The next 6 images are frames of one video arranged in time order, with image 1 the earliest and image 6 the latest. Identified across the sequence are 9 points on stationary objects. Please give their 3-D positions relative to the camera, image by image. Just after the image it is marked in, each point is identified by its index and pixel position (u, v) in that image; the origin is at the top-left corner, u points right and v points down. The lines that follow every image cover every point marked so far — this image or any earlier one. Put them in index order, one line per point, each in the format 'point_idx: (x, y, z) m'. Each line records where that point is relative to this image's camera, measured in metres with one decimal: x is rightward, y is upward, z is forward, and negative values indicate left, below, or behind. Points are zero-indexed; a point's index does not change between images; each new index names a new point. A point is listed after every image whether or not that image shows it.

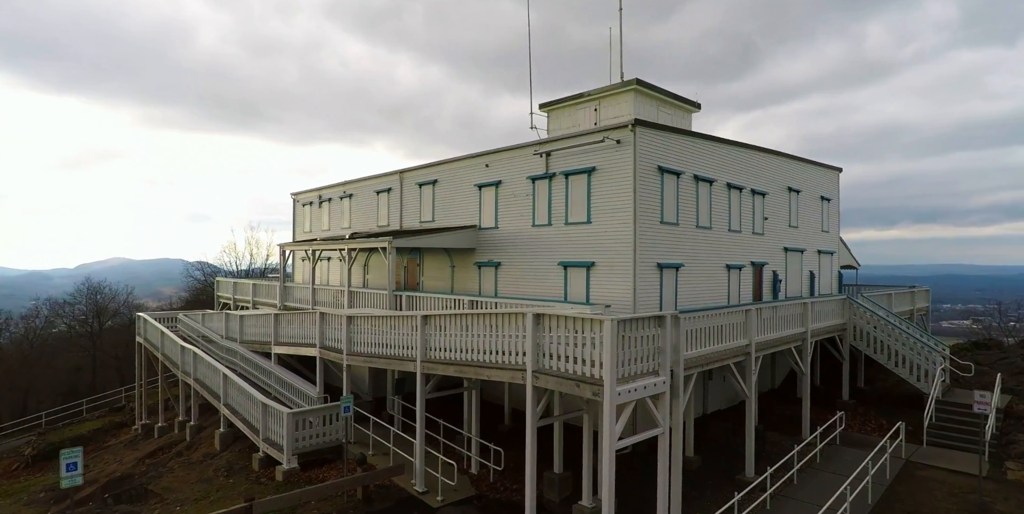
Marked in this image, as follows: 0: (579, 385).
0: (+1.2, -2.1, +9.7) m
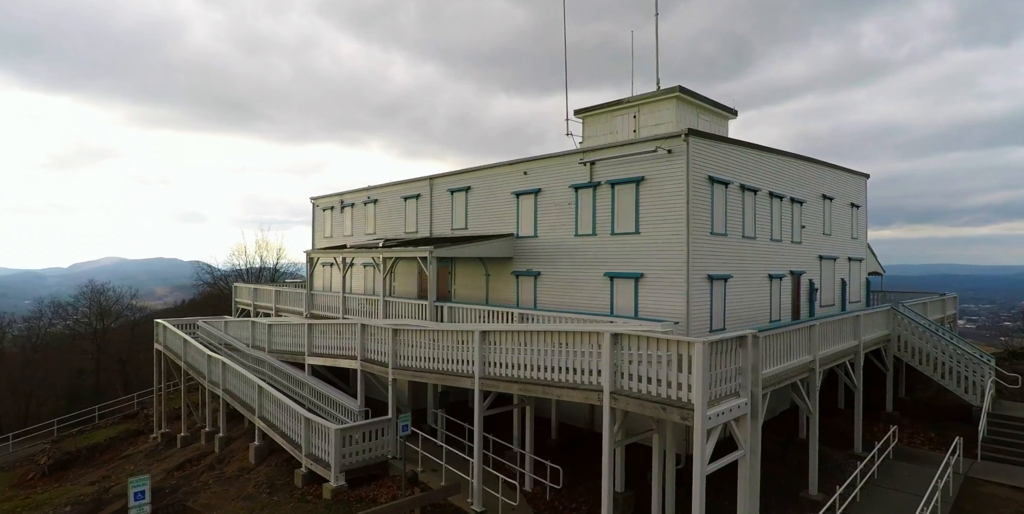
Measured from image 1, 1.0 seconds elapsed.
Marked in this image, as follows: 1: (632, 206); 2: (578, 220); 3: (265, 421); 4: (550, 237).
0: (+2.5, -2.5, +9.4) m
1: (+3.3, +1.4, +15.8) m
2: (+1.9, +1.1, +17.0) m
3: (-7.4, -4.9, +17.3) m
4: (+1.2, +0.6, +17.7) m
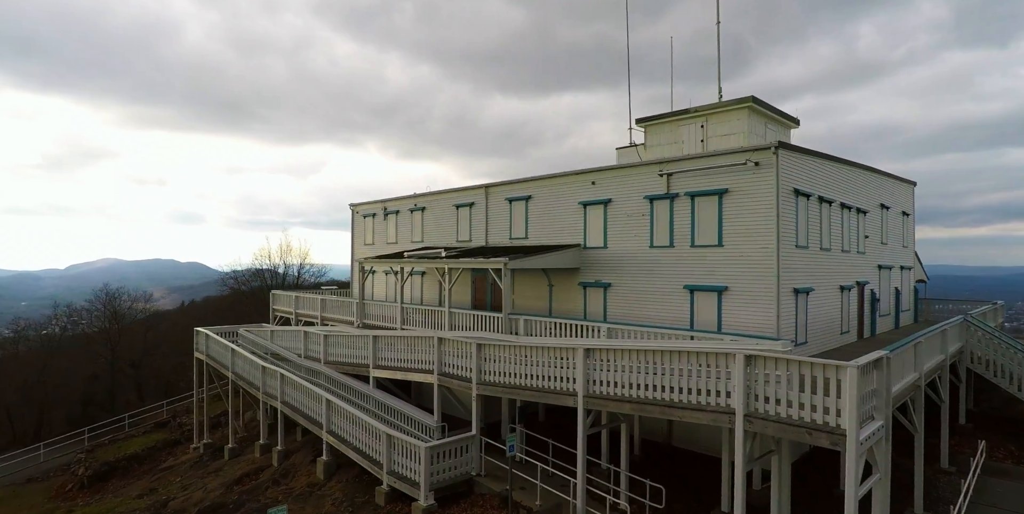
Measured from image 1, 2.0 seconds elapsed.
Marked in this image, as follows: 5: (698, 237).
0: (+4.7, -2.8, +9.2) m
1: (+5.5, +1.0, +15.6) m
2: (+4.1, +0.7, +16.8) m
3: (-5.2, -5.2, +17.0) m
4: (+3.3, +0.3, +17.5) m
5: (+5.1, +0.6, +15.9) m
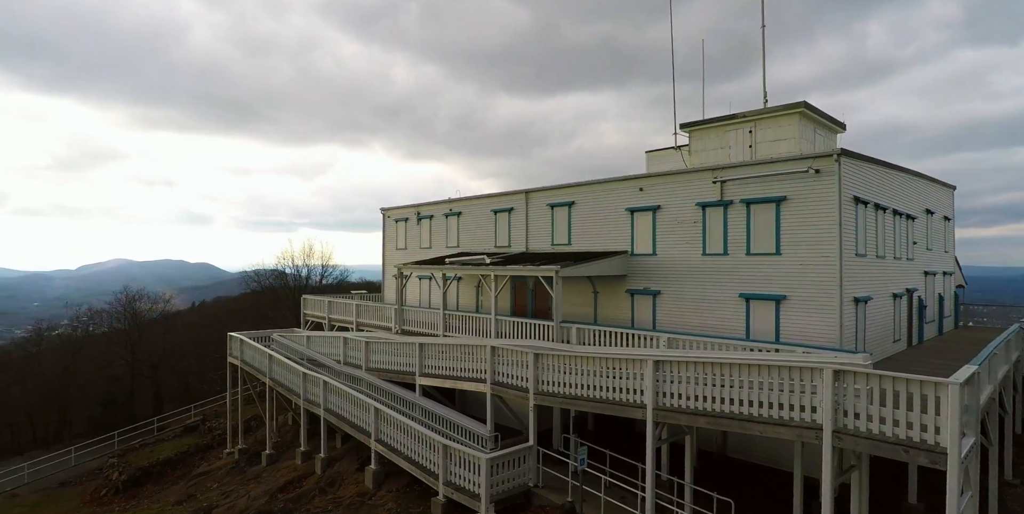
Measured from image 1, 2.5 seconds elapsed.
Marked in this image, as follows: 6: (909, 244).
0: (+6.1, -3.0, +9.0) m
1: (+6.9, +0.8, +15.4) m
2: (+5.5, +0.5, +16.6) m
3: (-3.8, -5.5, +16.9) m
4: (+4.8, 0.0, +17.3) m
5: (+6.6, +0.3, +15.7) m
6: (+13.4, +0.5, +19.5) m
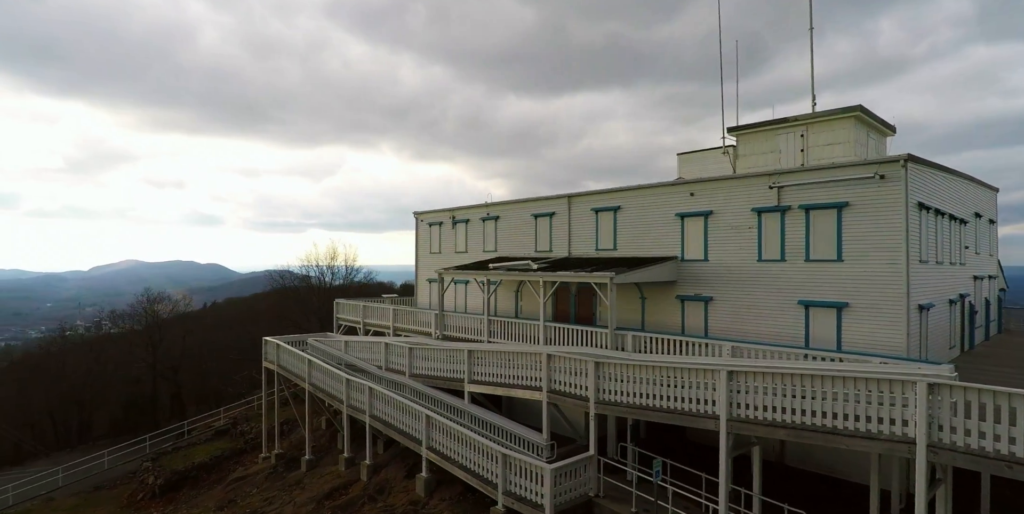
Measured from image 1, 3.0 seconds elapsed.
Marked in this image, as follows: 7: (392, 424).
0: (+7.5, -3.2, +8.8) m
1: (+8.4, +0.7, +15.2) m
2: (+7.1, +0.3, +16.4) m
3: (-2.3, -5.7, +16.8) m
4: (+6.3, -0.1, +17.1) m
5: (+8.1, +0.2, +15.5) m
6: (+14.9, +0.3, +19.2) m
7: (-3.9, -5.4, +18.7) m
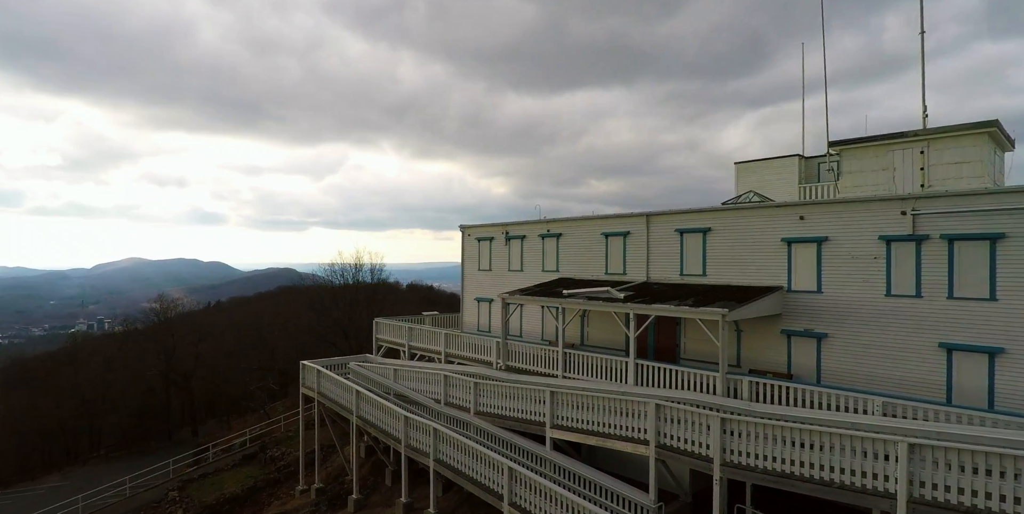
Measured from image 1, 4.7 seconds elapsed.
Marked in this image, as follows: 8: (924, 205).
0: (+10.0, -4.1, +7.0) m
1: (+10.8, -0.2, +13.3) m
2: (+9.5, -0.5, +14.5) m
3: (+0.2, -6.5, +15.0) m
4: (+8.7, -1.0, +15.3) m
5: (+10.5, -0.7, +13.6) m
6: (+17.3, -0.6, +17.3) m
7: (-1.4, -6.2, +16.9) m
8: (+10.0, +1.3, +14.1) m
